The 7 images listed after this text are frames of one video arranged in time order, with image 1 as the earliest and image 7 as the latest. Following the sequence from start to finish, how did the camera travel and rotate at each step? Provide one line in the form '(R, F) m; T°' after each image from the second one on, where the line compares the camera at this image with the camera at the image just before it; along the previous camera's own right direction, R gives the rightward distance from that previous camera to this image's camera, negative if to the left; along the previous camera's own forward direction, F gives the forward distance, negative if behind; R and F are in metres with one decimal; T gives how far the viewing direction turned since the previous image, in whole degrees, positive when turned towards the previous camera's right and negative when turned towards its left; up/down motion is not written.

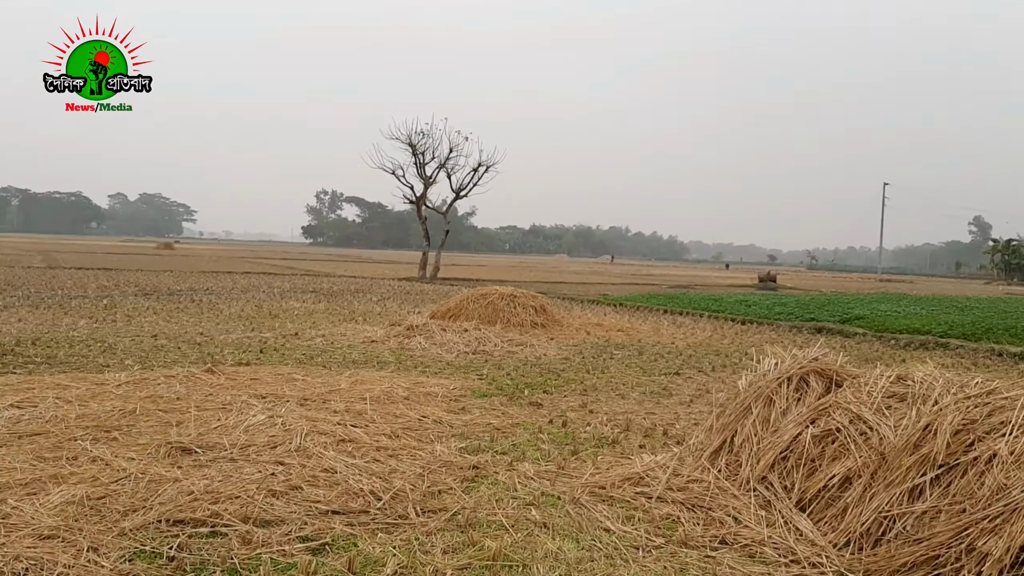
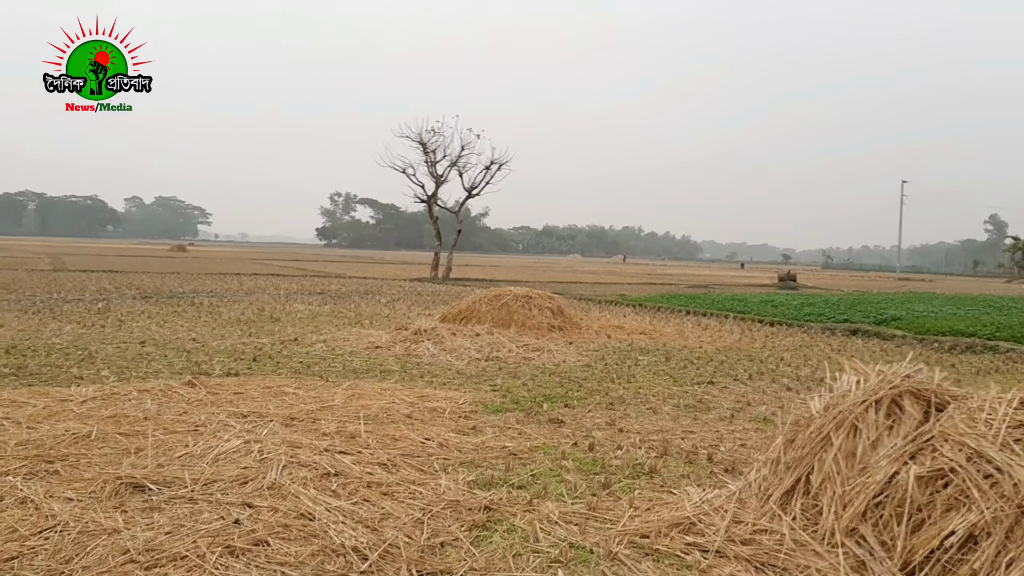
(0.0, +0.8) m; -1°
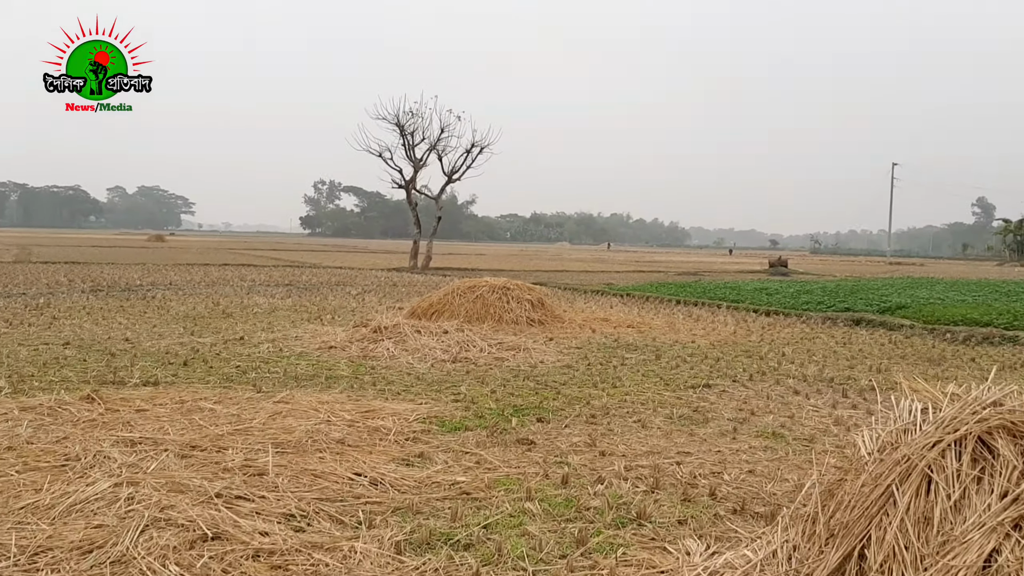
(+0.1, +0.9) m; +1°
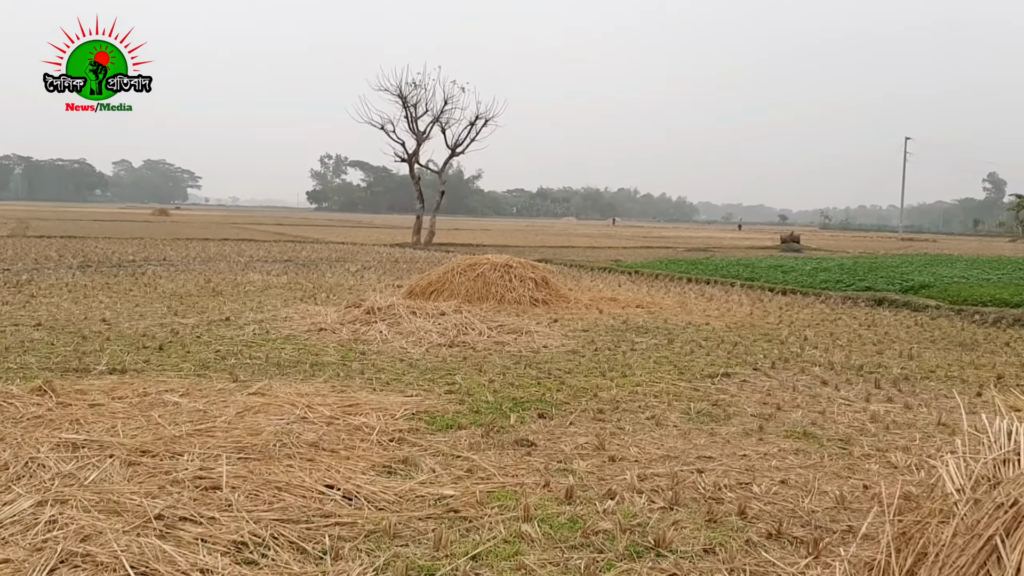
(0.0, +0.5) m; 0°
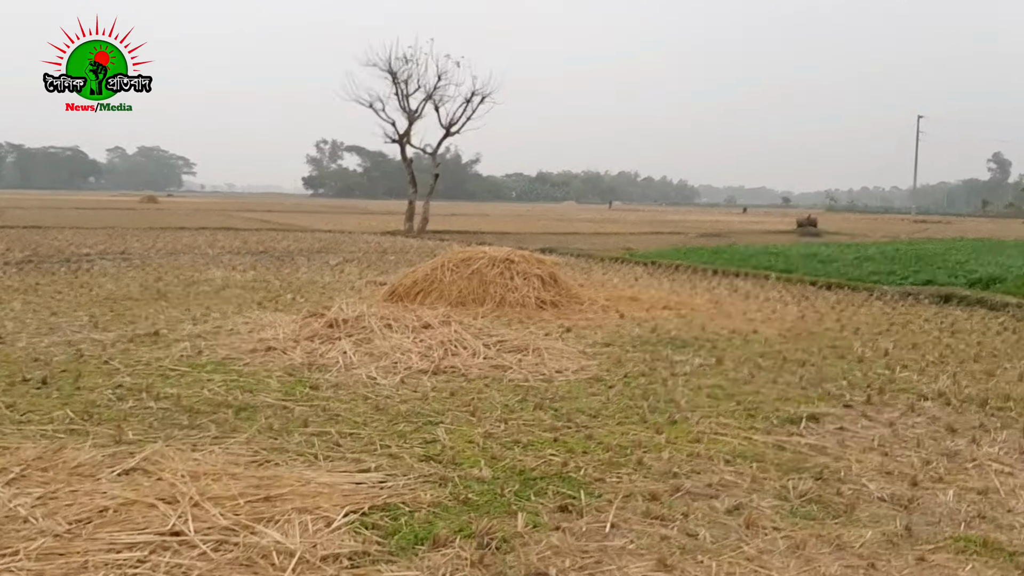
(0.0, +1.6) m; 0°
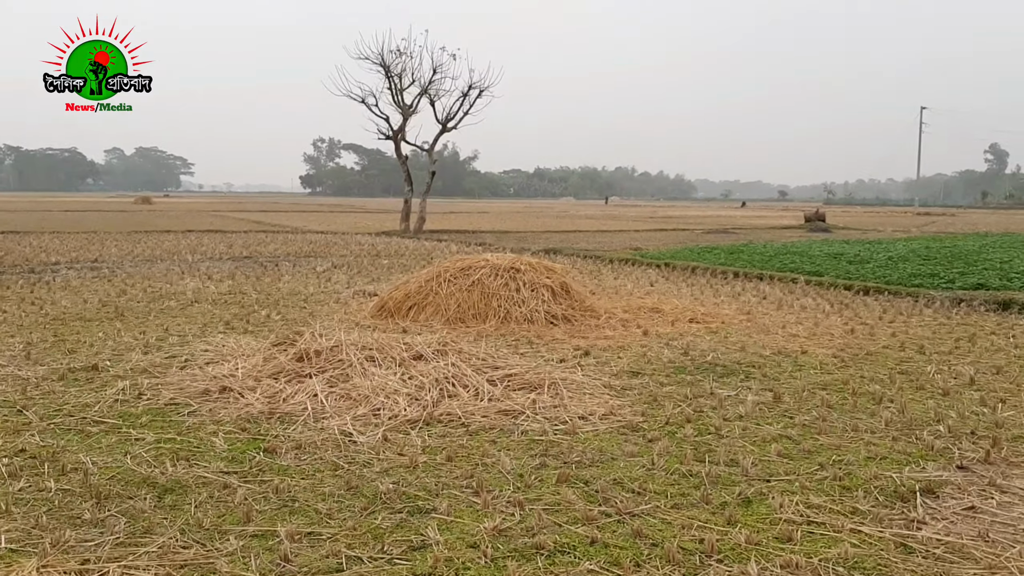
(0.0, +1.0) m; 0°
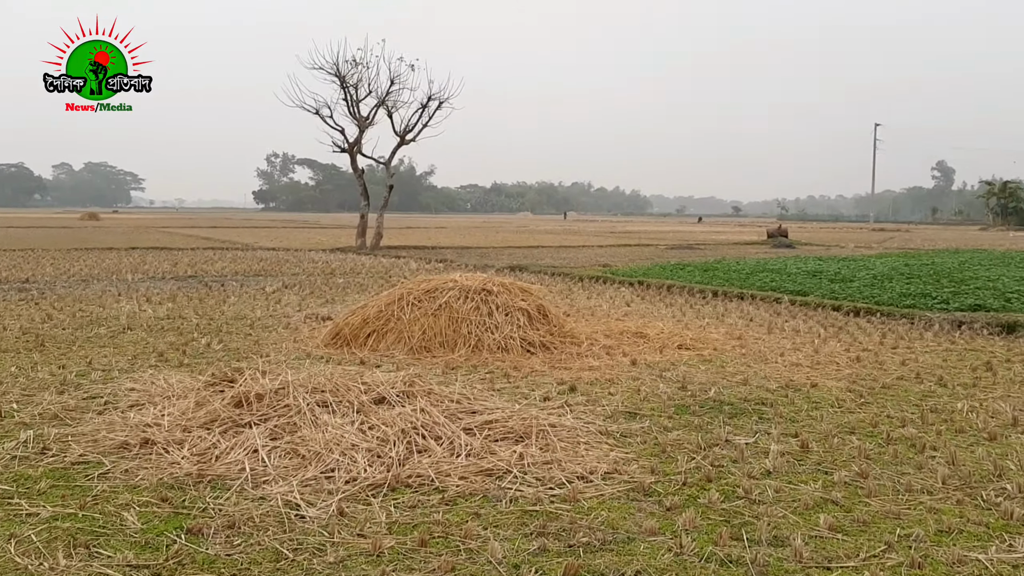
(-0.1, +0.7) m; +3°
